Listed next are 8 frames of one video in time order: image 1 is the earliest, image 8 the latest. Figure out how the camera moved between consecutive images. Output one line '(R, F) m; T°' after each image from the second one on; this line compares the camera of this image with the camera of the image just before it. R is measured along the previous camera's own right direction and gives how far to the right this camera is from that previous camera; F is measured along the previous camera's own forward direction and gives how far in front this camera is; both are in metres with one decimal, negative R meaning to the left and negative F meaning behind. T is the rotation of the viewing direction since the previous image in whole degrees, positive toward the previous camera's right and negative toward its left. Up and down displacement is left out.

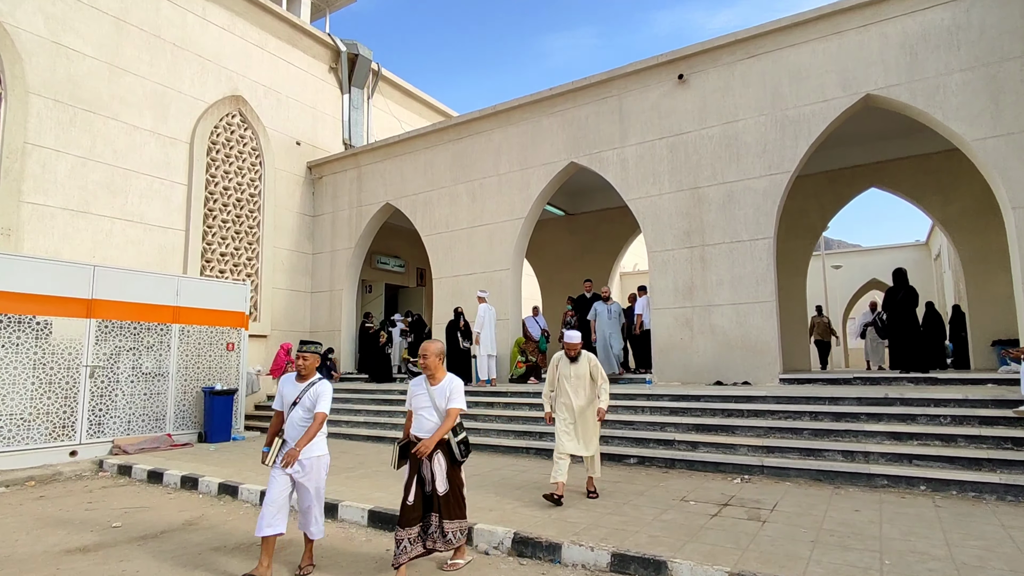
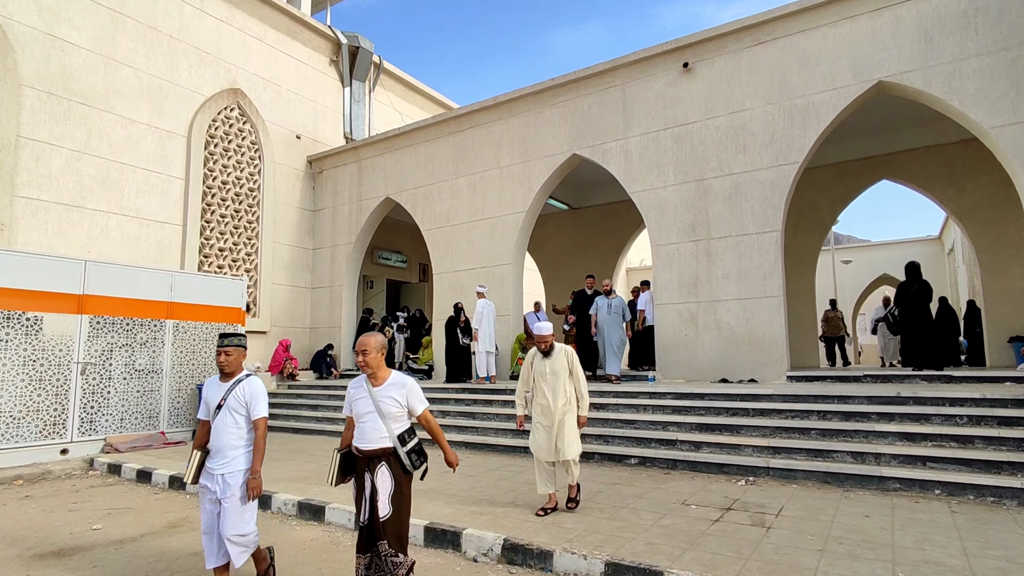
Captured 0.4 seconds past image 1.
(+0.1, +0.2) m; -1°
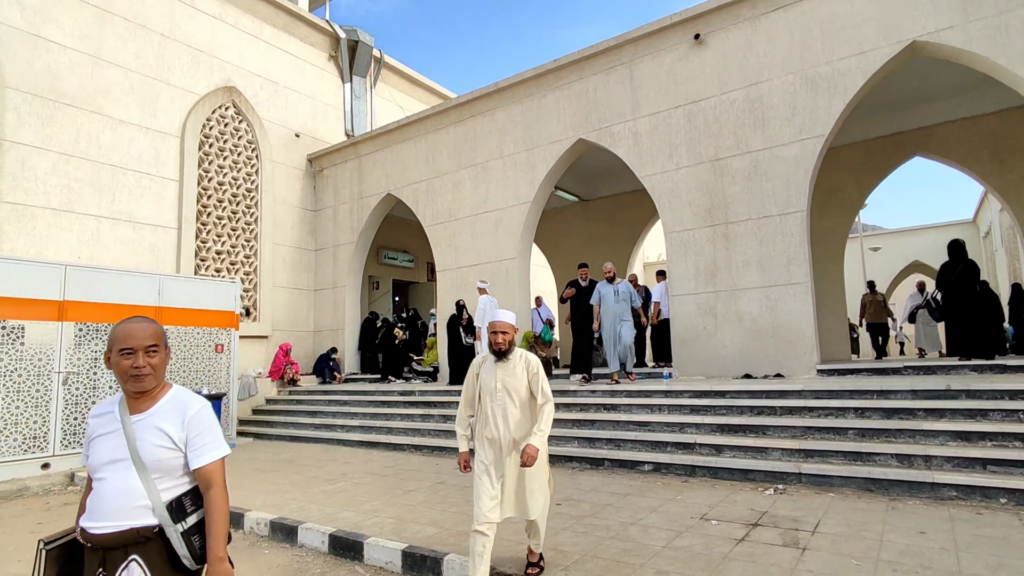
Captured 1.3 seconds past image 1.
(+0.2, +0.5) m; -2°
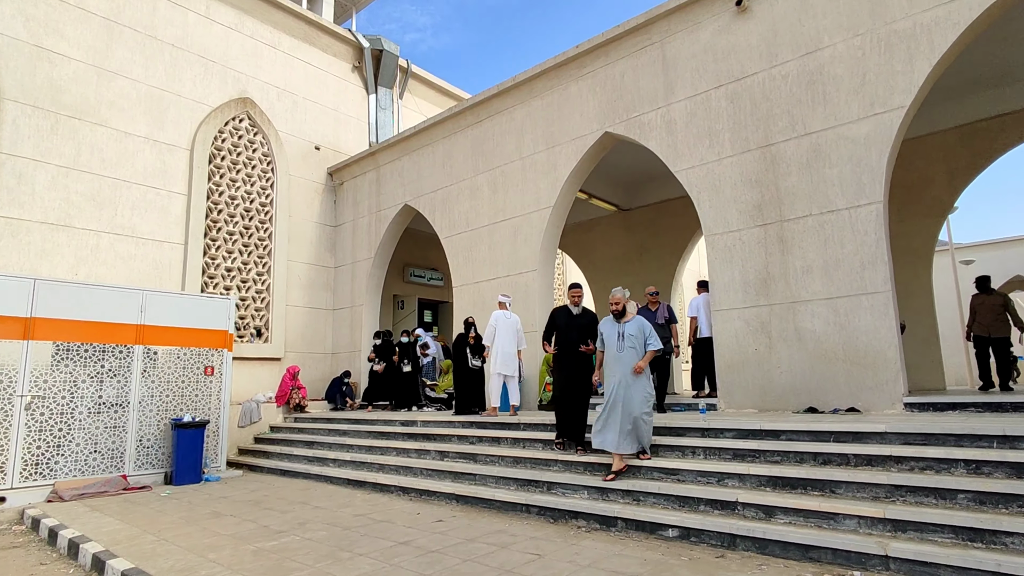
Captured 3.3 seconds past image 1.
(+0.5, +1.1) m; -6°
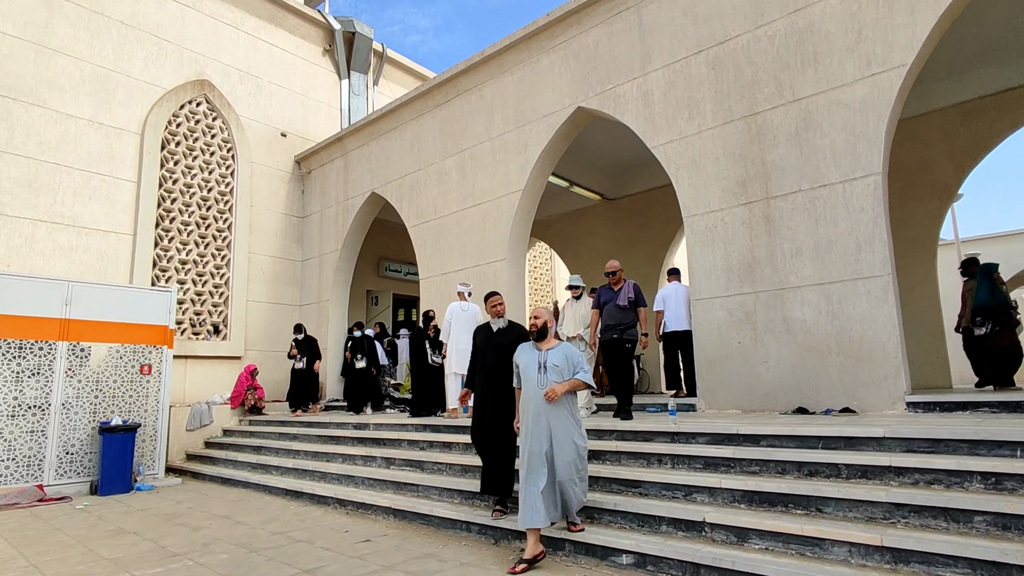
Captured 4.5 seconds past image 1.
(+0.4, +0.6) m; 0°
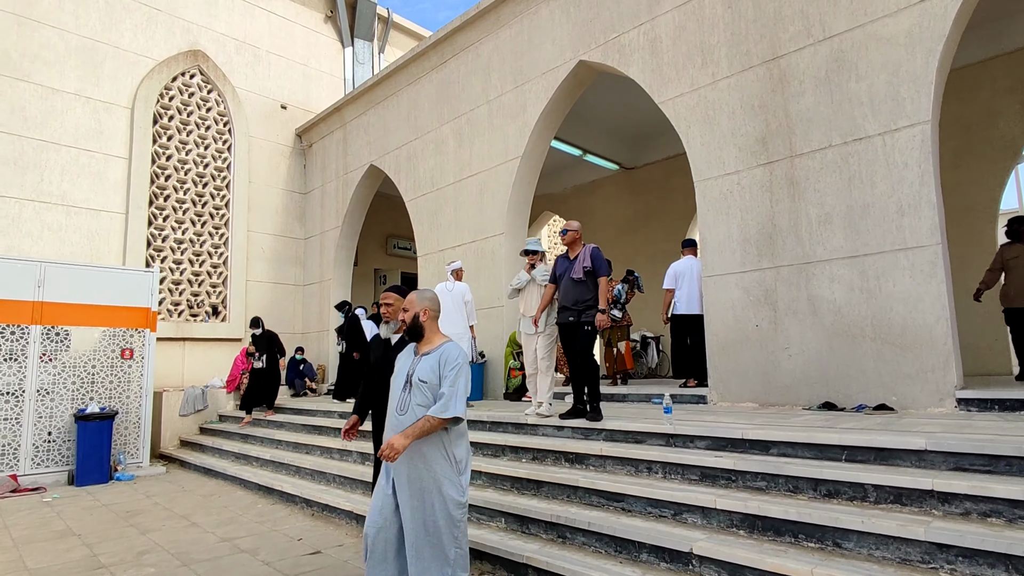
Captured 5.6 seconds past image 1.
(+0.4, +0.6) m; -4°
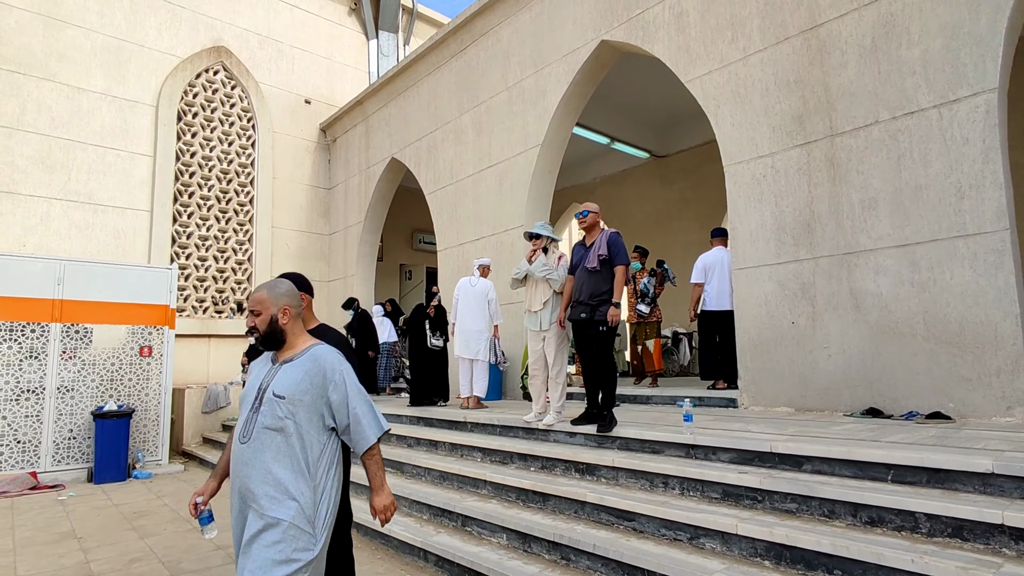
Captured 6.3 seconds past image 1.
(+0.2, +0.3) m; -4°
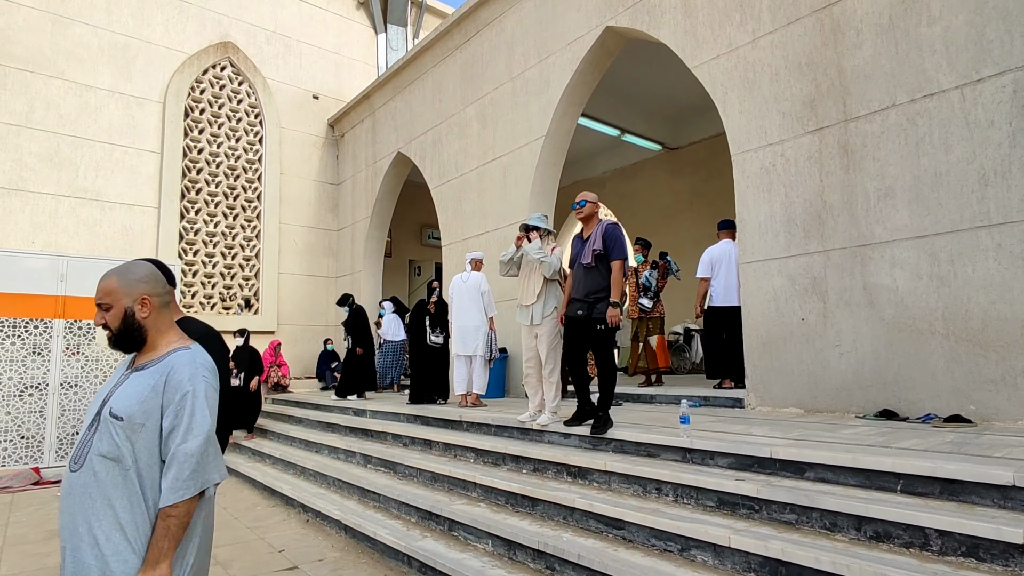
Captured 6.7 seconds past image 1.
(+0.2, +0.2) m; -2°
